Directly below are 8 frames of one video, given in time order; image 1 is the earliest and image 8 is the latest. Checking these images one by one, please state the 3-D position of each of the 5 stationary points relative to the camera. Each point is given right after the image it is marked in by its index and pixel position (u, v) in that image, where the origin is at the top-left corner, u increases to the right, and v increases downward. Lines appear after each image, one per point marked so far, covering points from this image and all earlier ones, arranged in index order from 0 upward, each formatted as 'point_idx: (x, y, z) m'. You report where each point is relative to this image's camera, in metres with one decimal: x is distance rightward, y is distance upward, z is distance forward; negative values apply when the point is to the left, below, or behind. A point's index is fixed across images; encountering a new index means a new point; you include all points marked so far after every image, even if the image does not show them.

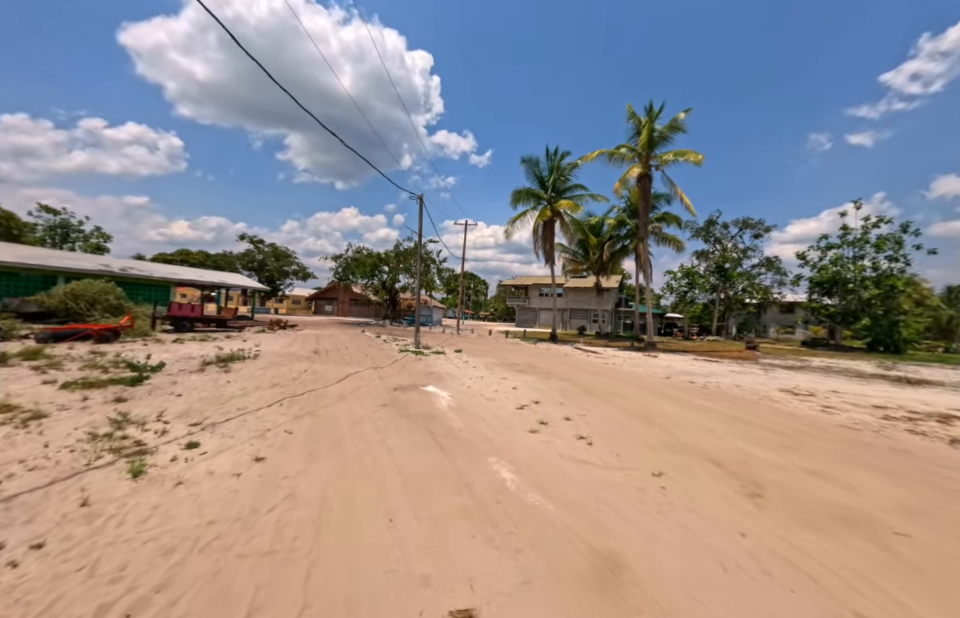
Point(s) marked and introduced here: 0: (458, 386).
0: (-0.6, -1.9, +9.1) m
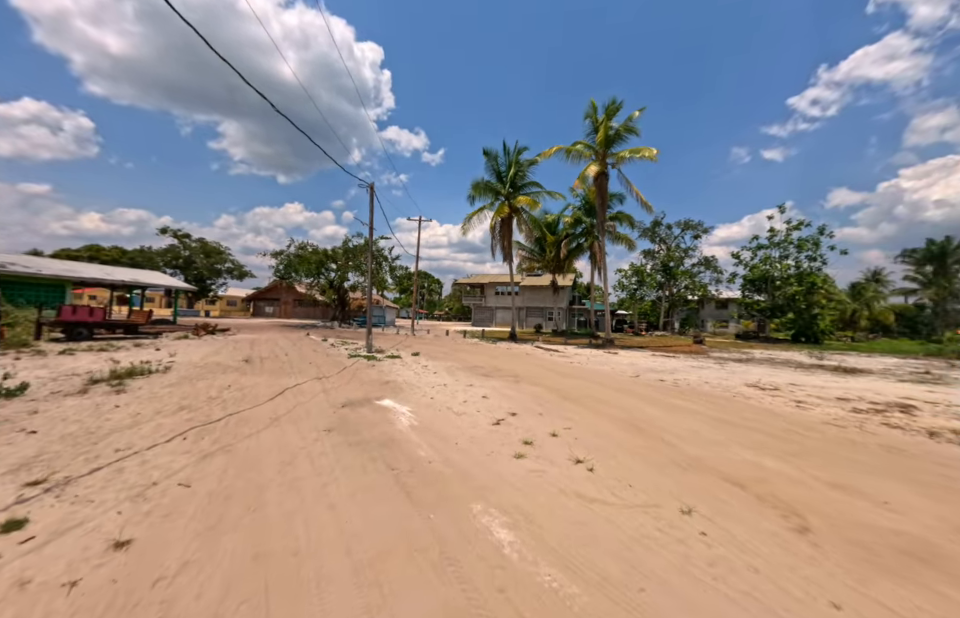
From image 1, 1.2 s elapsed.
0: (-1.3, -1.9, +7.8) m
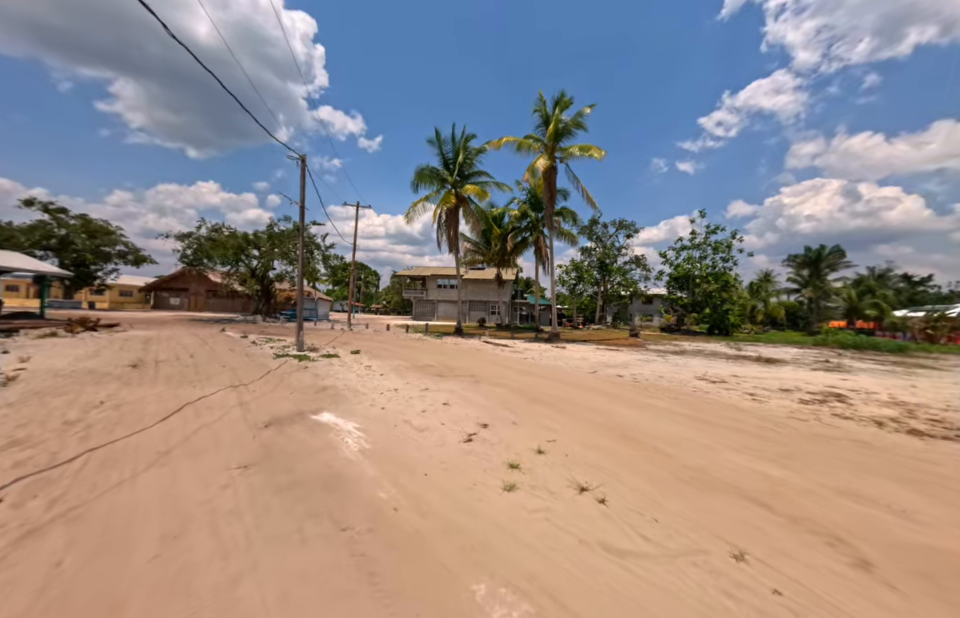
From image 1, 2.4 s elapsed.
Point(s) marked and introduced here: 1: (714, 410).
0: (-2.0, -1.7, +6.4) m
1: (+5.1, -2.2, +8.0) m
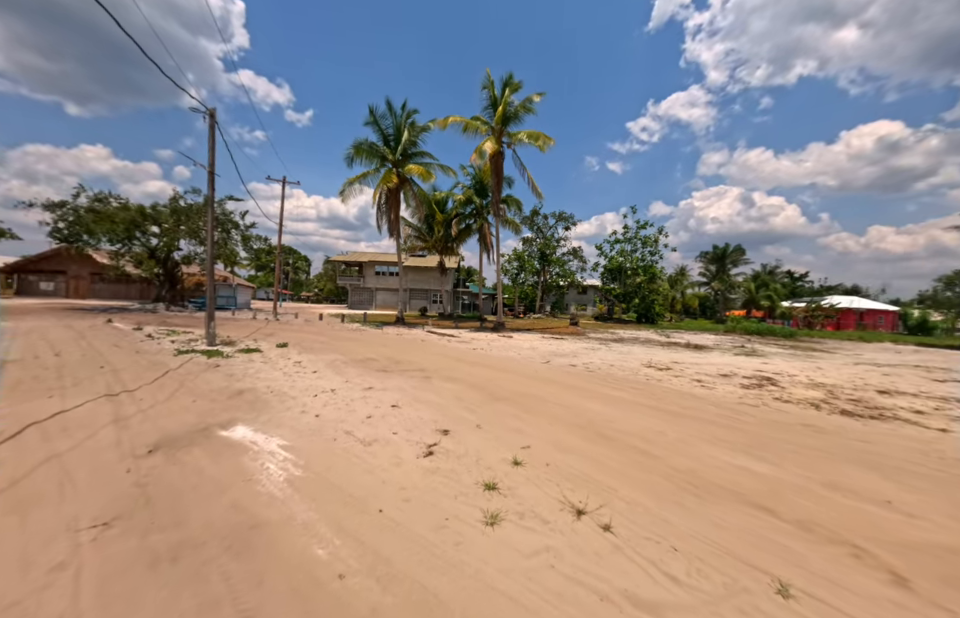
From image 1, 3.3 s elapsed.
0: (-2.6, -1.5, +5.2) m
1: (+4.2, -1.9, +7.9) m
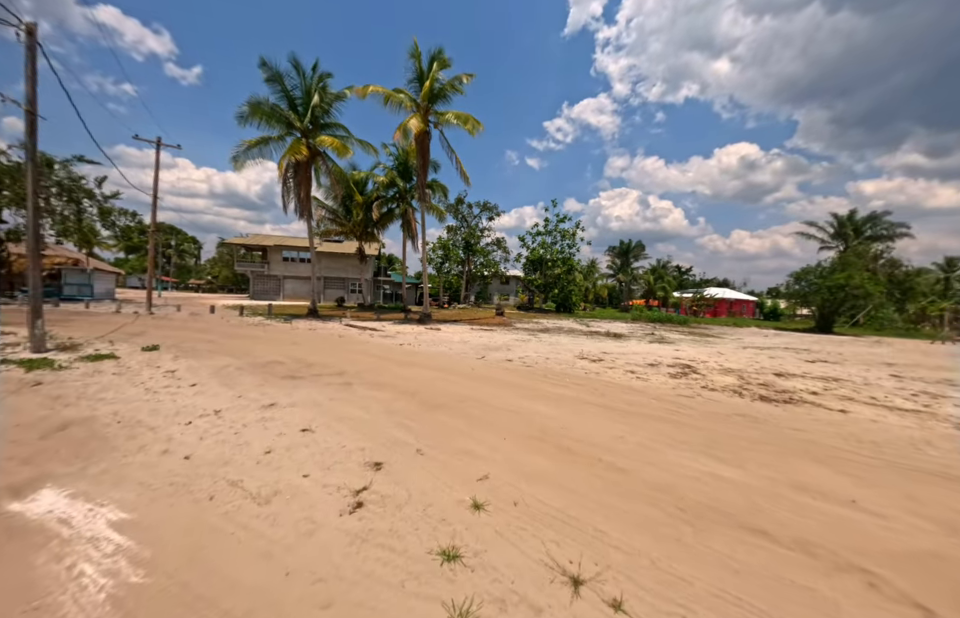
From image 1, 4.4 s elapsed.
0: (-3.2, -1.5, +3.6) m
1: (+2.8, -1.7, +7.6) m
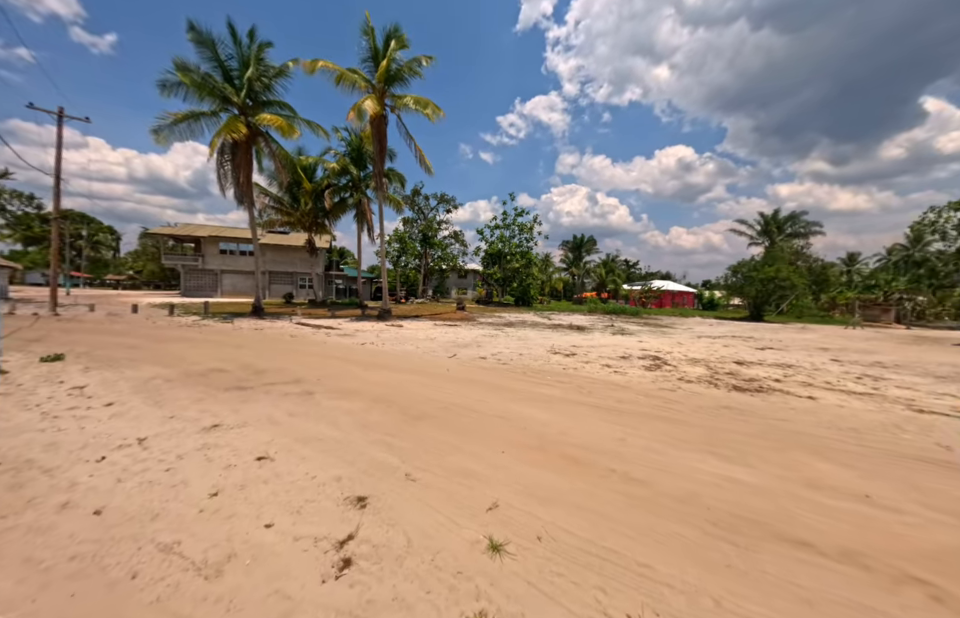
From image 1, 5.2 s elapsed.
0: (-3.1, -1.5, +2.6) m
1: (+2.4, -1.6, +7.4) m
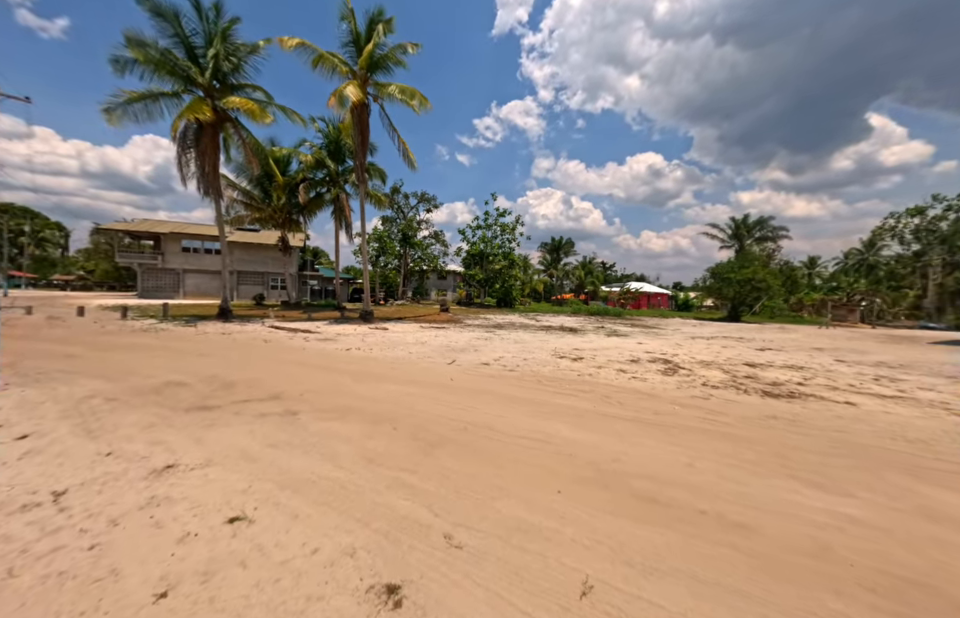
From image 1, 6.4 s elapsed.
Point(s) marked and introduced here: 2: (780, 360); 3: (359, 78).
0: (-2.5, -1.5, +1.5) m
1: (+2.7, -1.6, +6.5) m
2: (+9.9, -1.7, +12.2) m
3: (-6.2, +11.7, +18.6) m
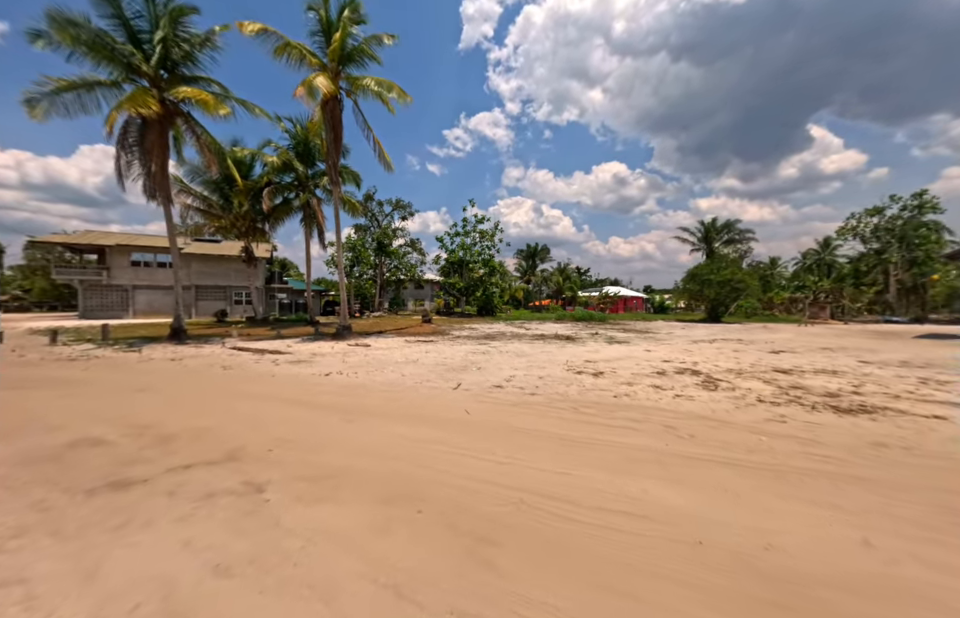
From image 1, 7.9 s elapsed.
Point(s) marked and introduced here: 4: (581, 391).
0: (-1.7, -1.6, -0.2) m
1: (+3.1, -1.7, +5.2) m
2: (+9.9, -1.7, +11.3) m
3: (-7.0, +11.0, +16.9) m
4: (+2.0, -1.7, +7.5) m
